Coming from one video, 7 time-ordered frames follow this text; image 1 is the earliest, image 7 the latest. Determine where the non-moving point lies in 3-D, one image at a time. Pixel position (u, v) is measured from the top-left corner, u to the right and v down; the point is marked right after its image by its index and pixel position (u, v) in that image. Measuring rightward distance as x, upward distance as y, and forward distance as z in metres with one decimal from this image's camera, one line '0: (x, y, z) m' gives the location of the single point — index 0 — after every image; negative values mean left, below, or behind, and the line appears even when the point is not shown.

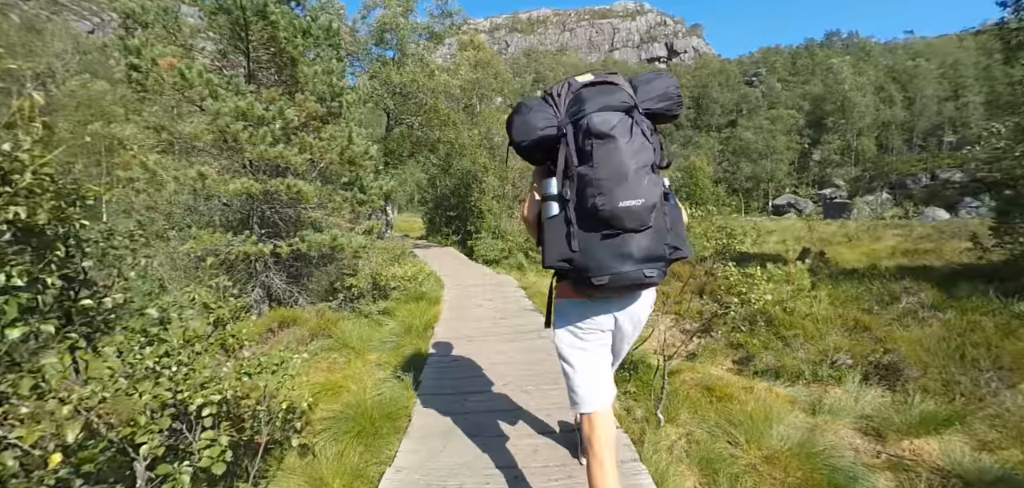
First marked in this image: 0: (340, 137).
0: (-2.3, +1.5, +6.2) m
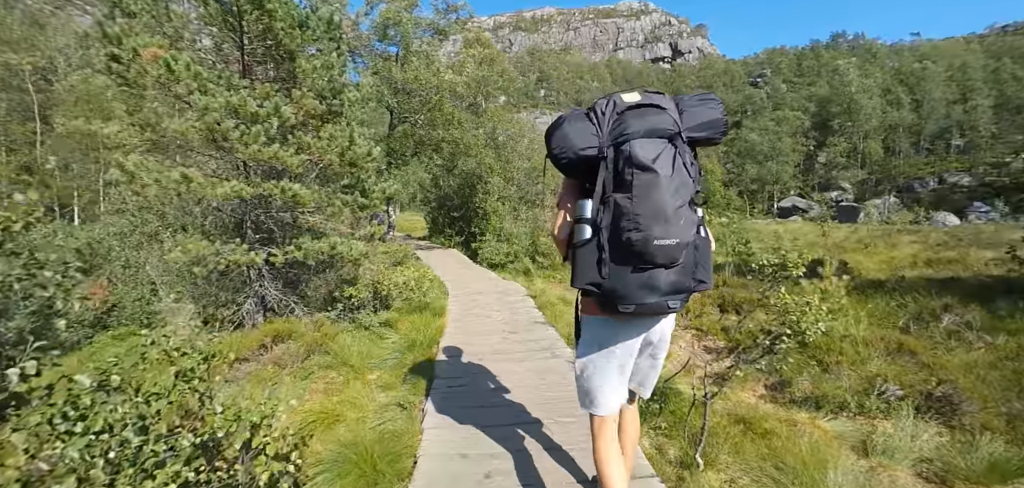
0: (-2.2, +1.4, +5.8) m
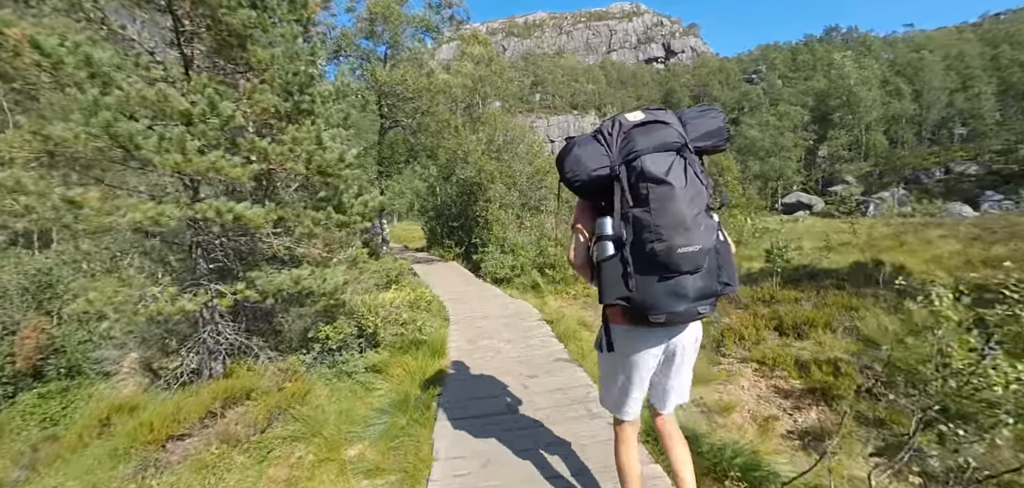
0: (-2.1, +1.1, +4.6) m
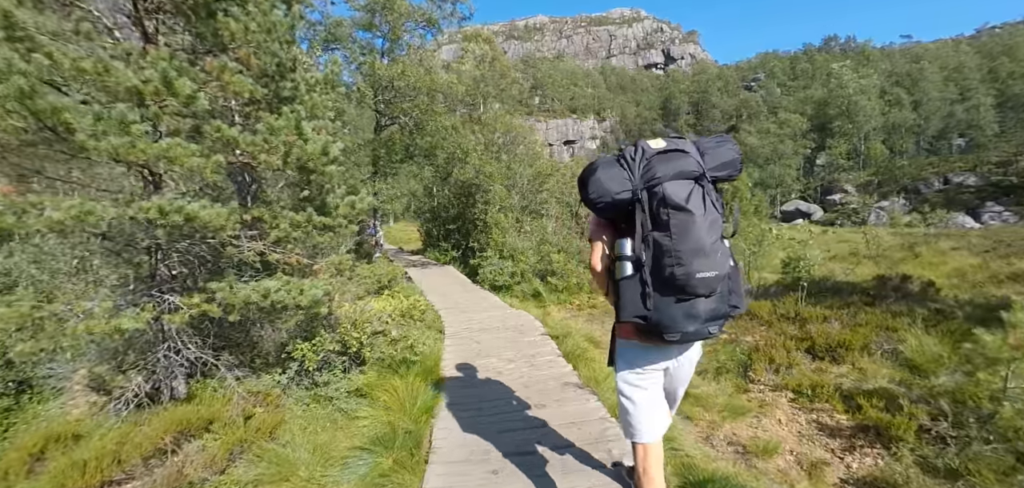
0: (-2.0, +1.0, +4.0) m
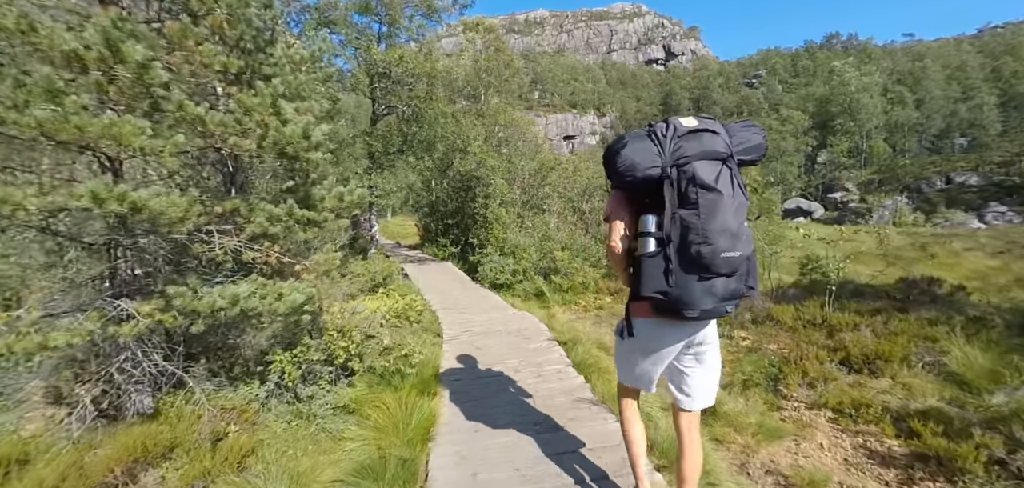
0: (-1.9, +1.0, +3.4) m
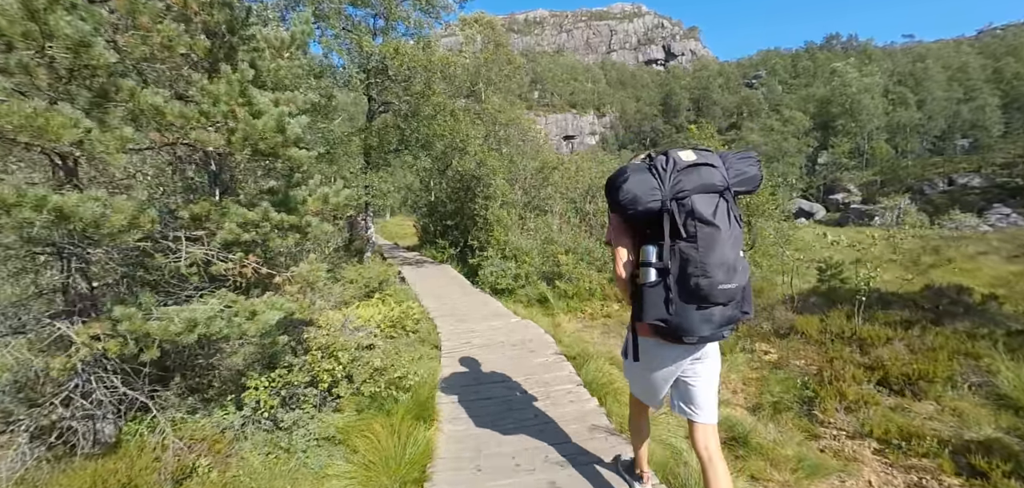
0: (-1.8, +1.0, +3.0) m
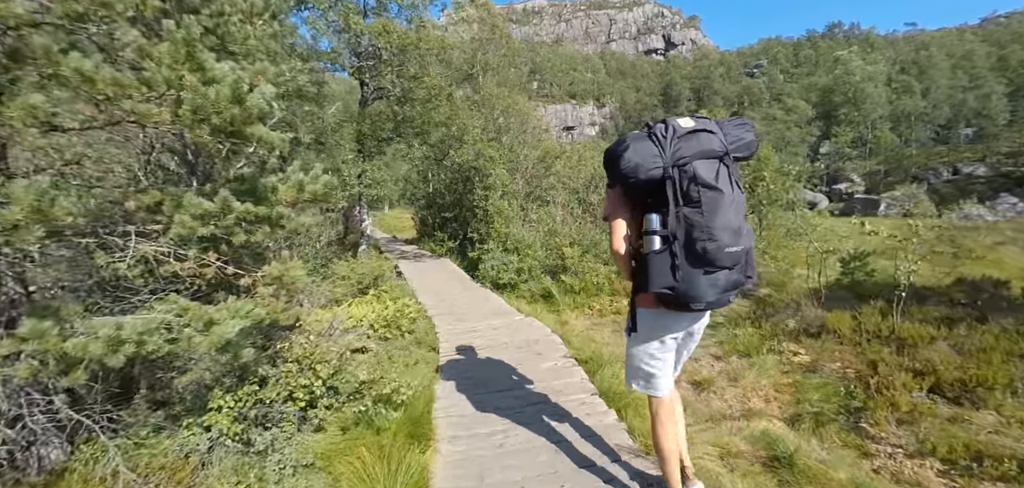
0: (-1.8, +1.0, +2.4) m
